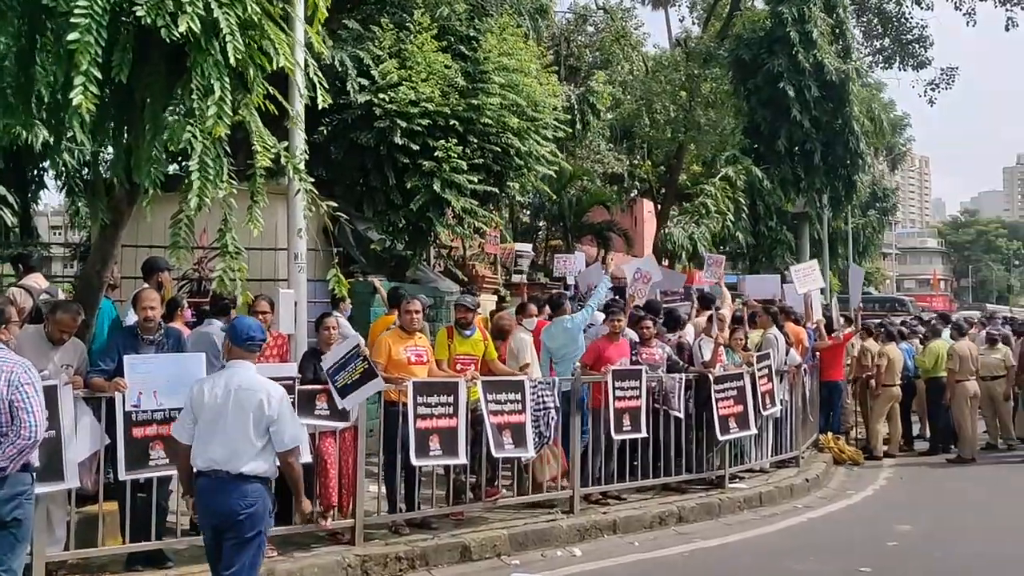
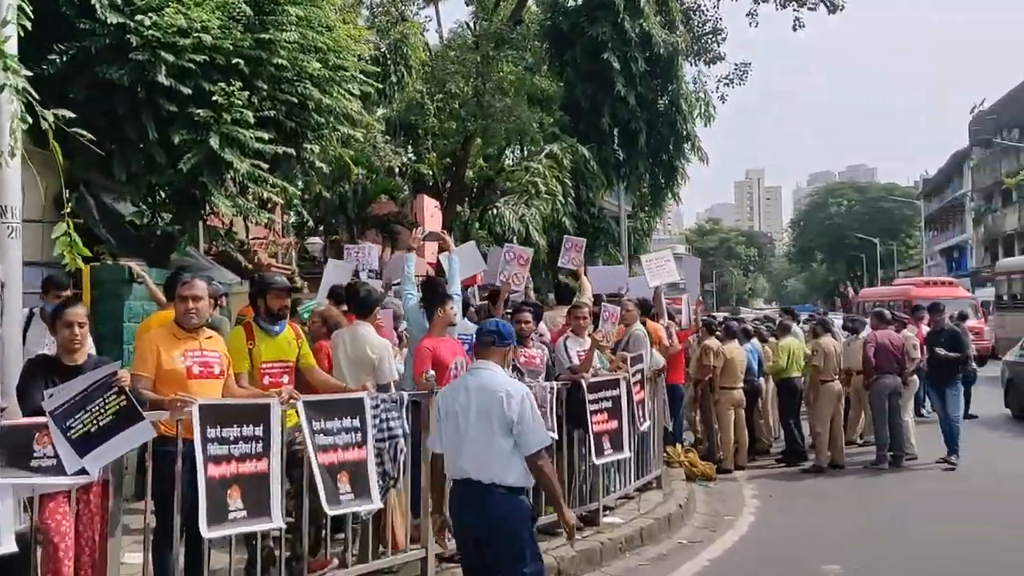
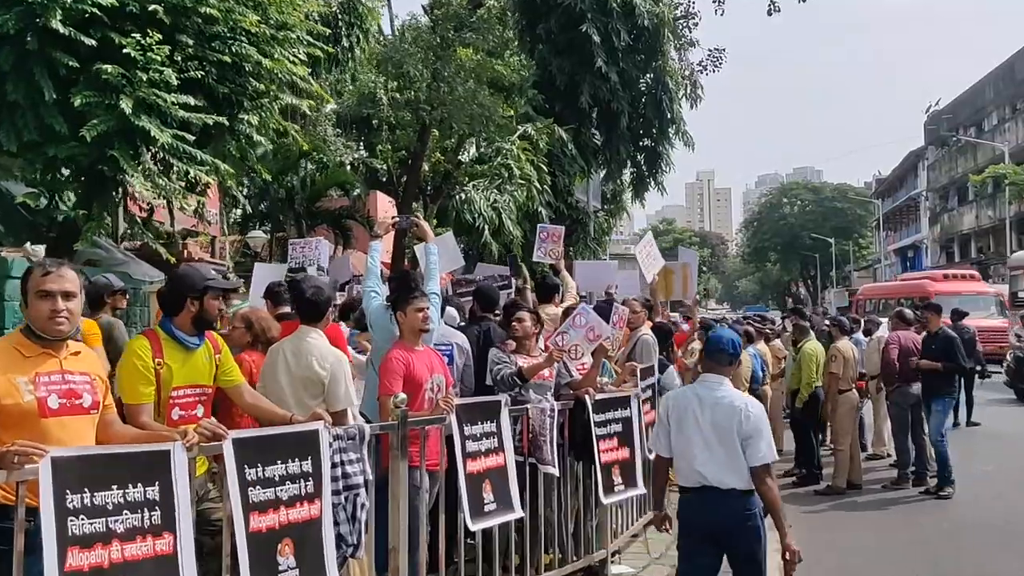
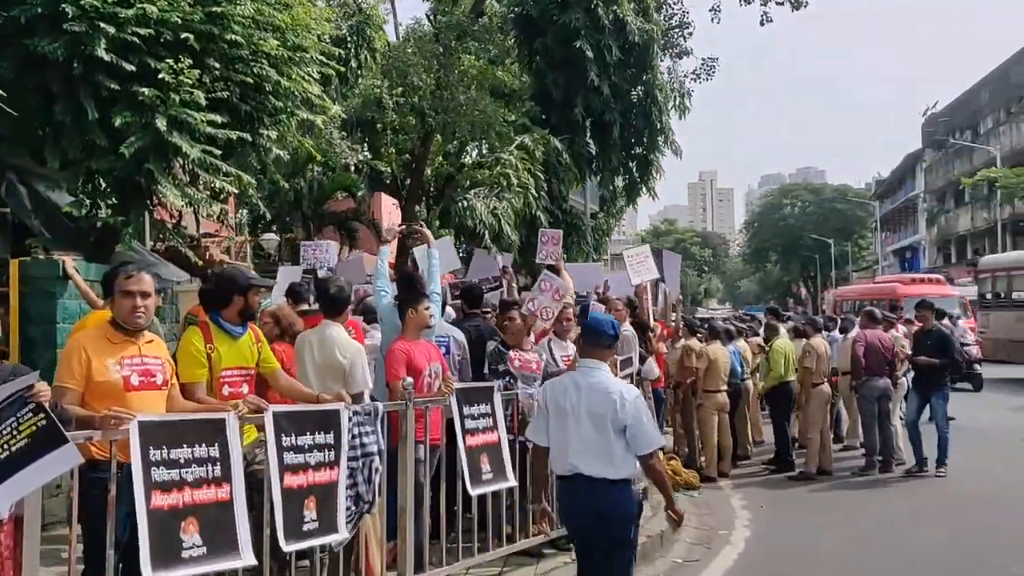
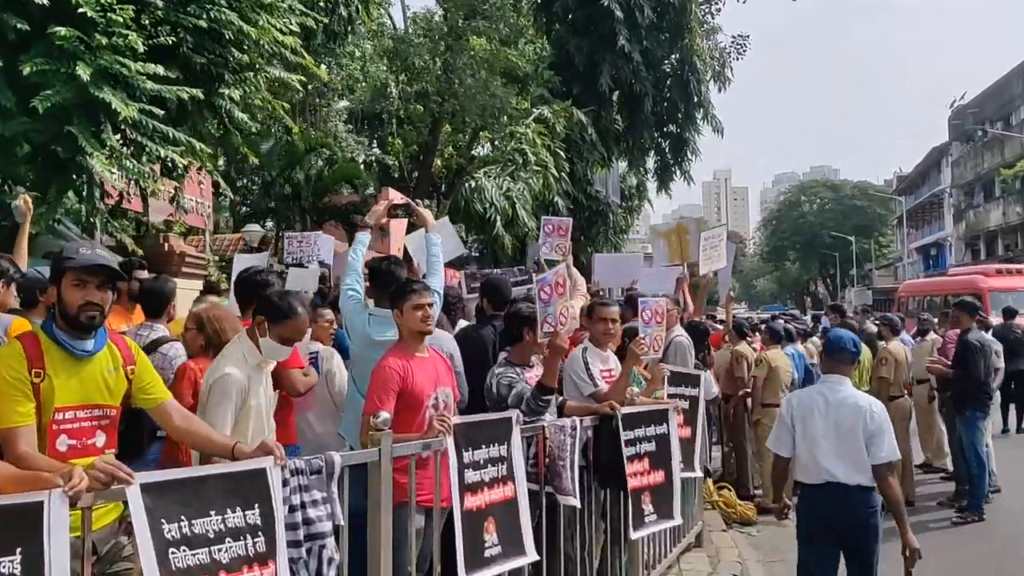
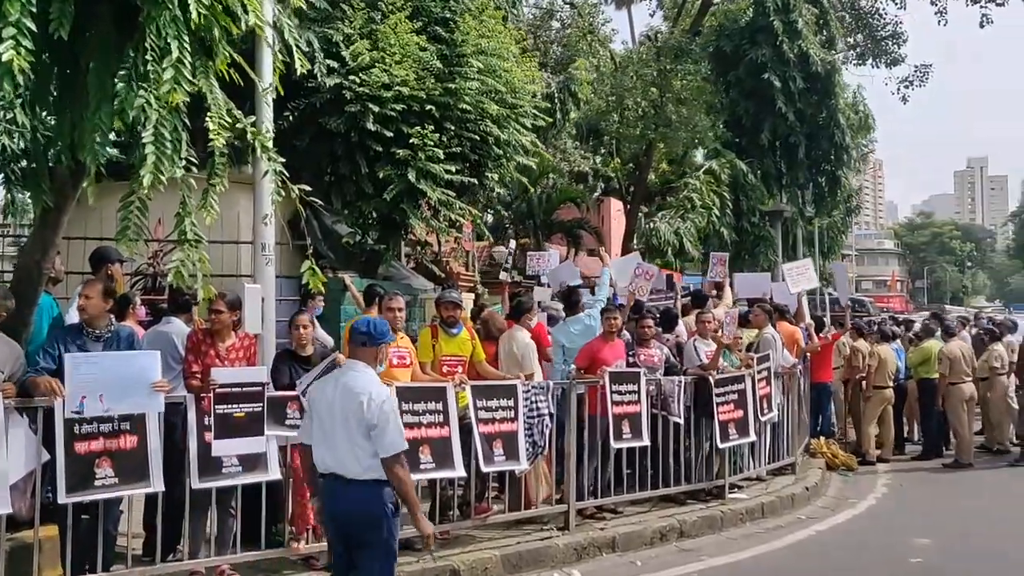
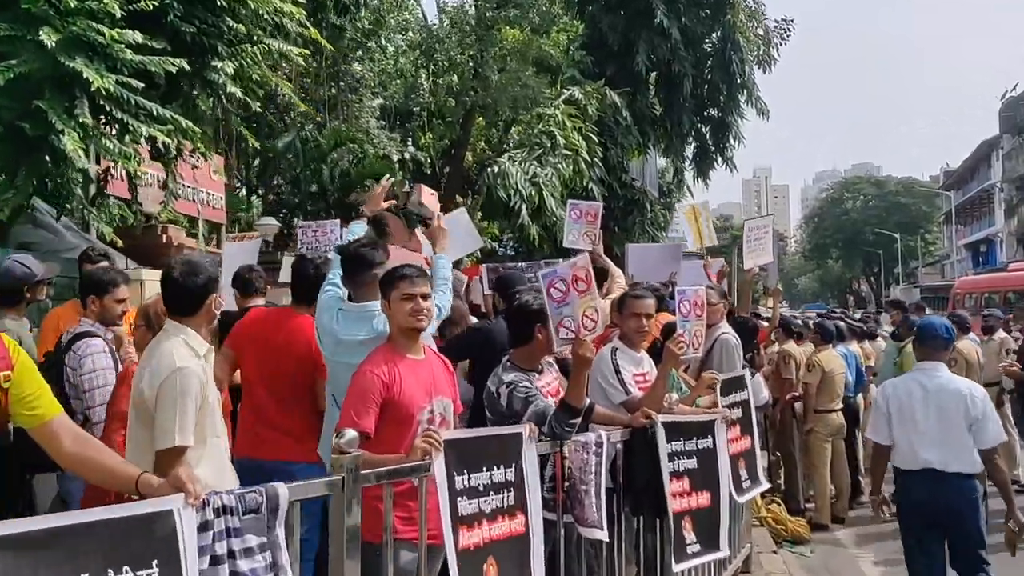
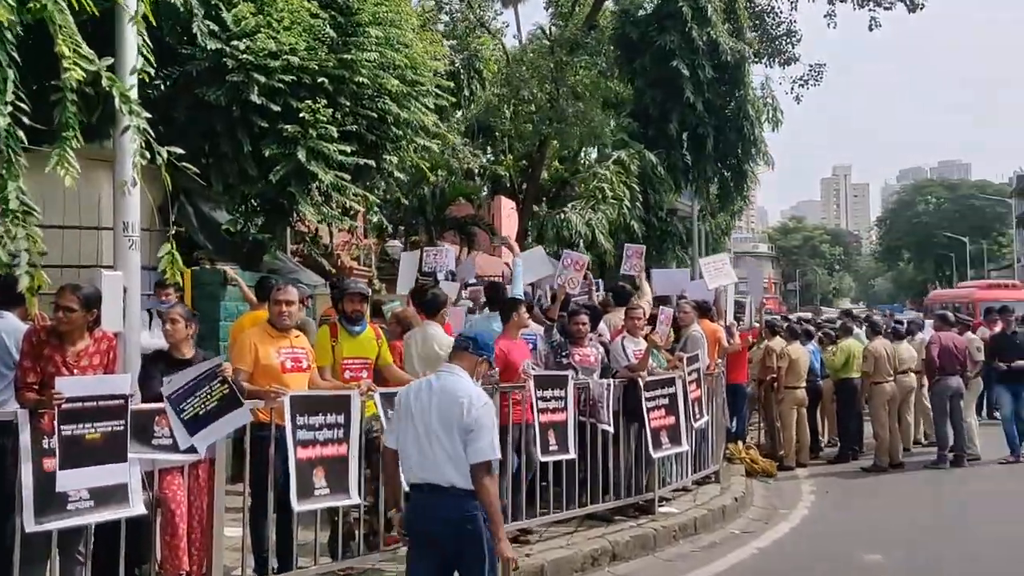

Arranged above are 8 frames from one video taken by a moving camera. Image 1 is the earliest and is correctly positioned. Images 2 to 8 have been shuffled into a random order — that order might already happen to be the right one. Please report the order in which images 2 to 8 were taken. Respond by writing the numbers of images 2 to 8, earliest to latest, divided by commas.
6, 8, 2, 4, 3, 5, 7
